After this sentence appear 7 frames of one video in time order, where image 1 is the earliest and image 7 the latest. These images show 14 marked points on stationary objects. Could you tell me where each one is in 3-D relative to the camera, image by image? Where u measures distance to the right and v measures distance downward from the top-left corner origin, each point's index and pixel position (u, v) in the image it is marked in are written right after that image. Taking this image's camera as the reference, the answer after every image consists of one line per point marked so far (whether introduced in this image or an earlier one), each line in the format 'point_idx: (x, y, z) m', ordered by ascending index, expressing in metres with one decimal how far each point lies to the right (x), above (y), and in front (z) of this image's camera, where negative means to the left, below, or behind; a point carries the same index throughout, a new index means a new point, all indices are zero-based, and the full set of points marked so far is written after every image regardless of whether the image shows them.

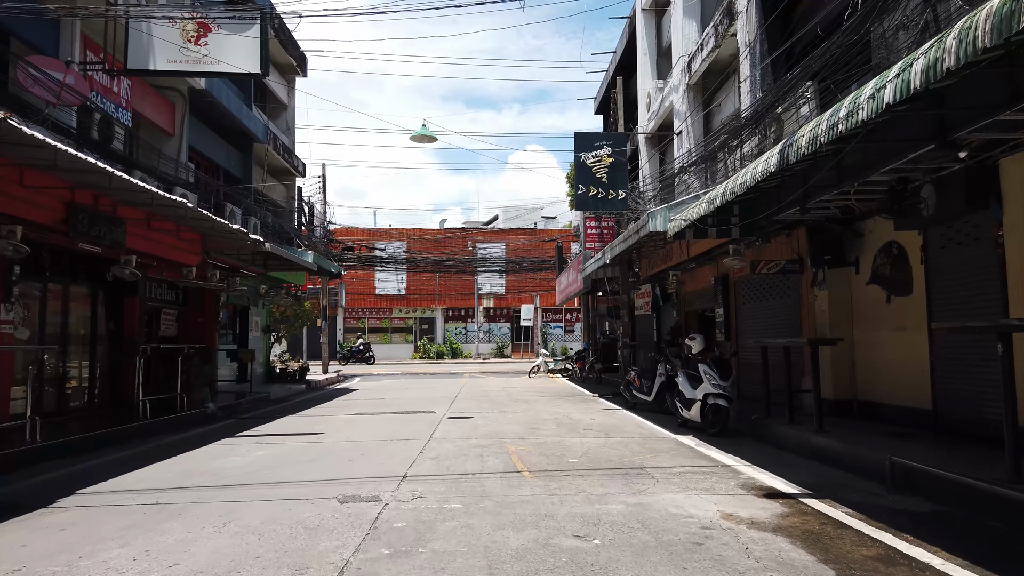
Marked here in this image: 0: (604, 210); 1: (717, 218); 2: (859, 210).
0: (+1.8, +1.6, +14.6) m
1: (+2.9, +1.0, +10.2) m
2: (+4.3, +1.0, +9.1) m
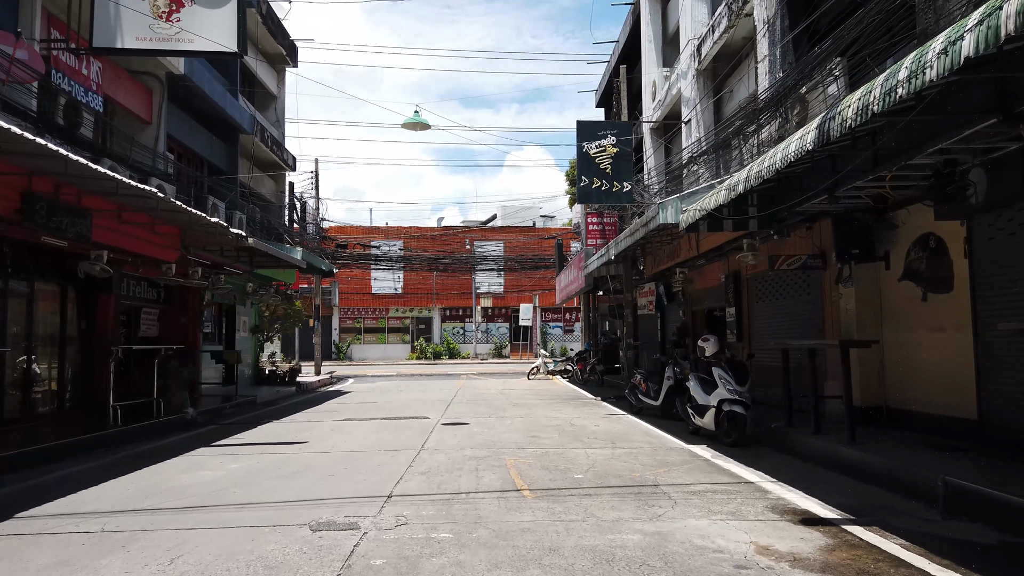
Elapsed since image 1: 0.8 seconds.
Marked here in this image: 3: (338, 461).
0: (+1.8, +1.6, +13.8) m
1: (+2.8, +1.1, +9.4) m
2: (+4.3, +1.0, +8.3) m
3: (-2.1, -2.1, +8.7) m
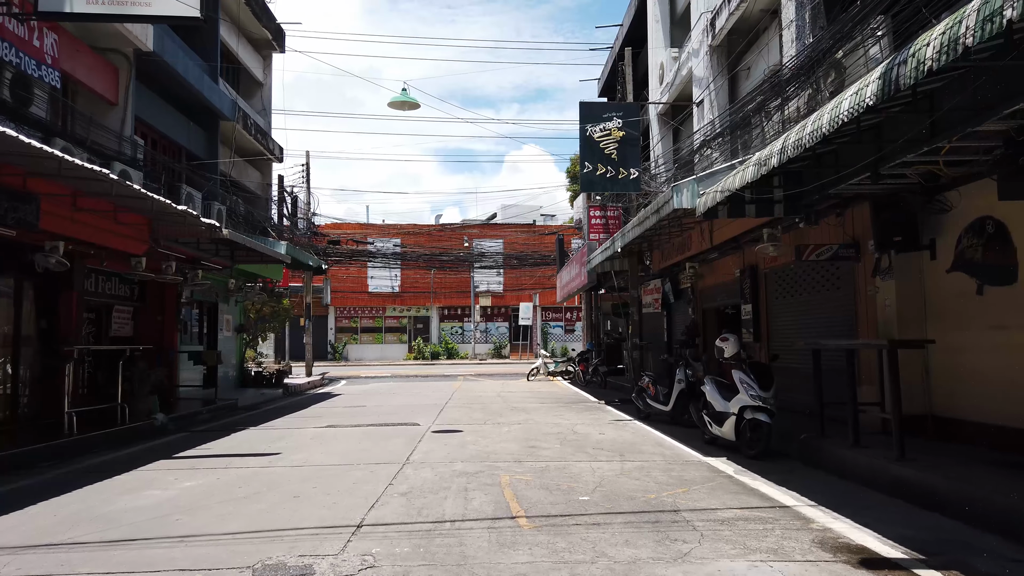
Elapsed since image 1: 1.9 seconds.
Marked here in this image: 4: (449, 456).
0: (+1.8, +1.7, +12.7) m
1: (+2.8, +1.2, +8.3) m
2: (+4.3, +1.1, +7.2) m
3: (-2.1, -2.0, +7.7) m
4: (-0.8, -2.0, +8.7) m
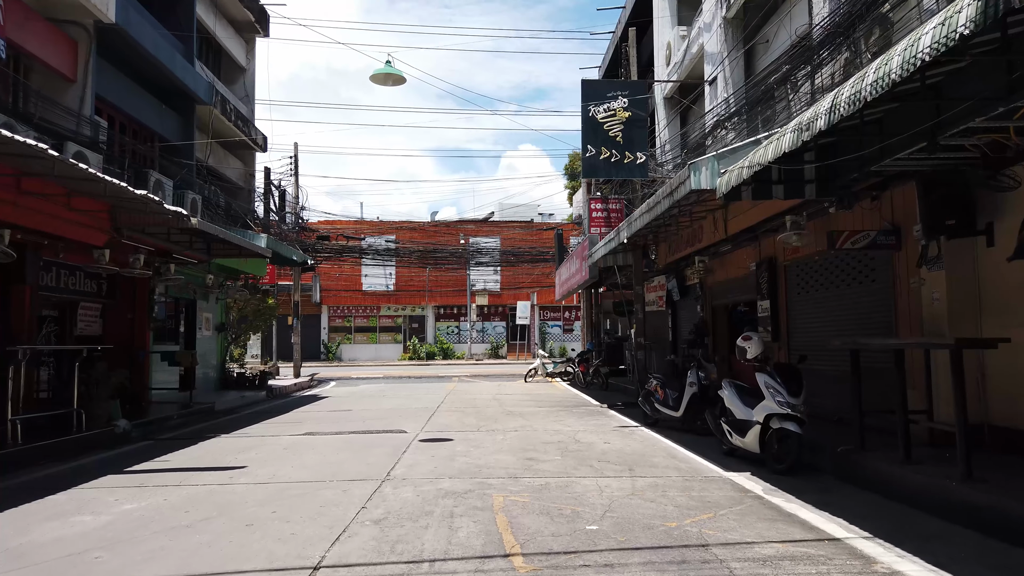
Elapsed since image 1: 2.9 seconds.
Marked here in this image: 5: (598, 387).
0: (+1.7, +1.8, +11.7) m
1: (+2.7, +1.2, +7.3) m
2: (+4.2, +1.2, +6.2) m
3: (-2.2, -1.9, +6.6) m
4: (-0.8, -1.9, +7.7) m
5: (+2.3, -2.6, +19.4) m
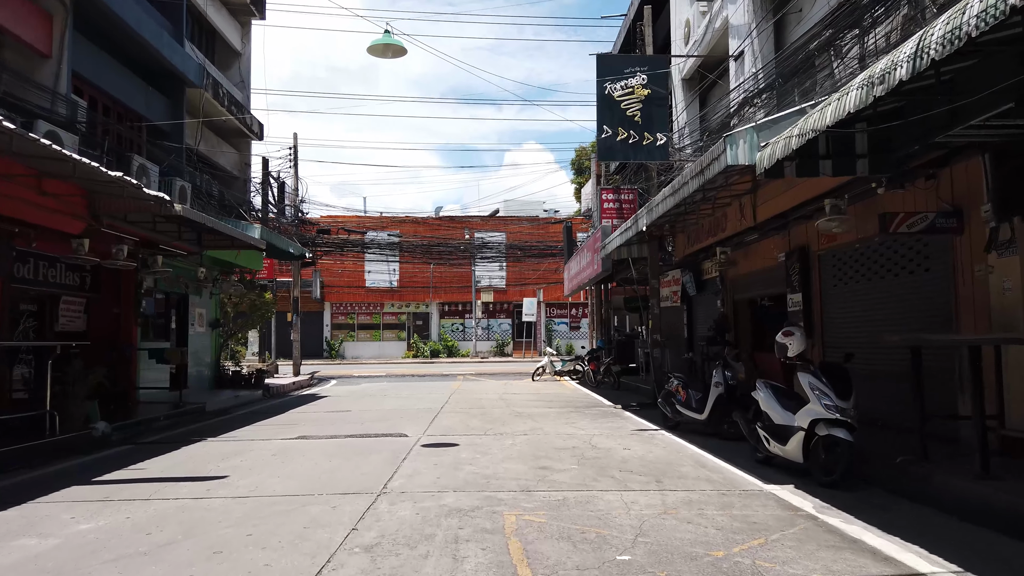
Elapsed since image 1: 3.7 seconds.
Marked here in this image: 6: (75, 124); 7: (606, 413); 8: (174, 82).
0: (+1.8, +1.9, +10.8) m
1: (+2.8, +1.3, +6.4) m
2: (+4.3, +1.3, +5.3) m
3: (-2.1, -1.8, +5.8) m
4: (-0.7, -1.8, +6.8) m
5: (+2.5, -2.5, +18.5) m
6: (-6.2, +2.3, +10.4) m
7: (+1.7, -2.2, +13.0) m
8: (-6.5, +4.0, +14.1) m
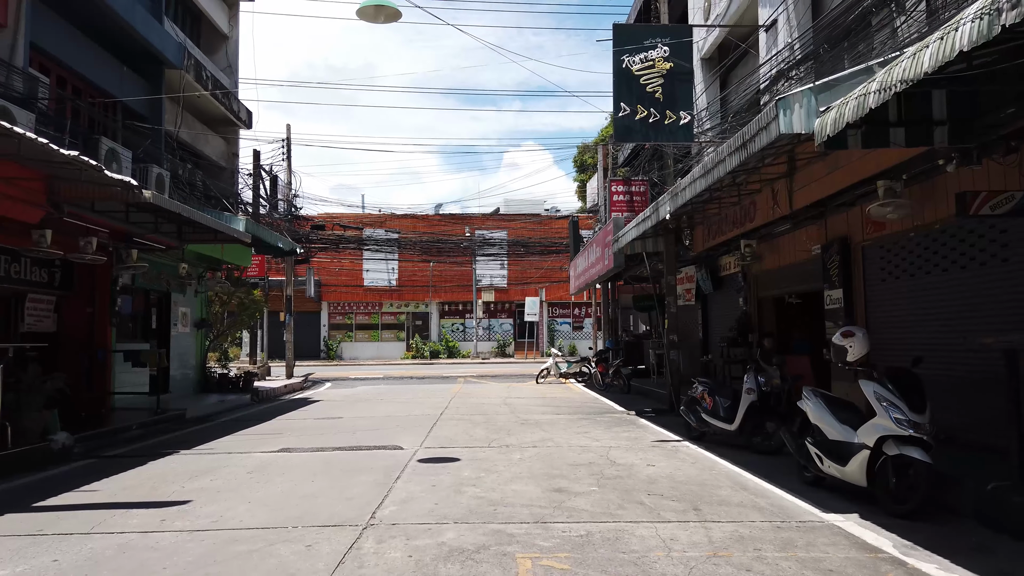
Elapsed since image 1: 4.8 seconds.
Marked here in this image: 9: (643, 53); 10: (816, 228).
0: (+1.9, +2.0, +9.7) m
1: (+2.9, +1.4, +5.3) m
2: (+4.4, +1.3, +4.2) m
3: (-2.0, -1.7, +4.7) m
4: (-0.6, -1.8, +5.7) m
5: (+2.6, -2.4, +17.5) m
6: (-6.1, +2.4, +9.3) m
7: (+1.8, -2.2, +11.9) m
8: (-6.4, +4.0, +13.1) m
9: (+1.7, +3.1, +9.8) m
10: (+4.1, +0.8, +9.9) m
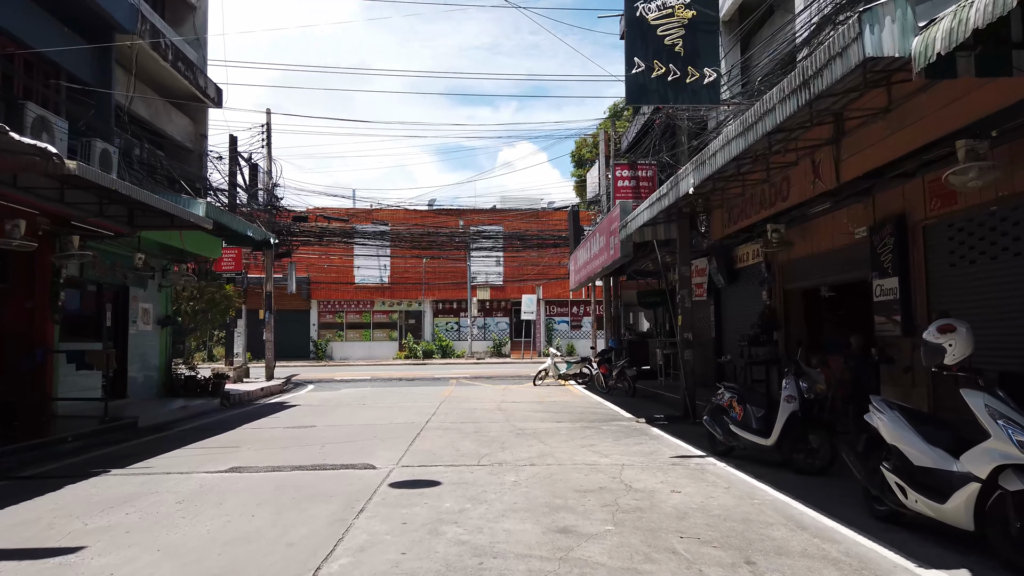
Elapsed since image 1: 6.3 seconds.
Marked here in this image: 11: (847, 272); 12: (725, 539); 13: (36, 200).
0: (+1.9, +2.1, +8.2) m
1: (+2.9, +1.5, +3.9) m
2: (+4.4, +1.5, +2.8) m
3: (-2.0, -1.6, +3.2) m
4: (-0.7, -1.6, +4.3) m
5: (+2.5, -2.3, +16.0) m
6: (-6.2, +2.5, +7.8) m
7: (+1.7, -2.0, +10.4) m
8: (-6.5, +4.1, +11.5) m
9: (+1.7, +3.3, +8.3) m
10: (+4.1, +0.9, +8.4) m
11: (+4.2, +0.2, +9.0) m
12: (+1.4, -1.7, +4.9) m
13: (-6.1, +1.1, +9.4) m
